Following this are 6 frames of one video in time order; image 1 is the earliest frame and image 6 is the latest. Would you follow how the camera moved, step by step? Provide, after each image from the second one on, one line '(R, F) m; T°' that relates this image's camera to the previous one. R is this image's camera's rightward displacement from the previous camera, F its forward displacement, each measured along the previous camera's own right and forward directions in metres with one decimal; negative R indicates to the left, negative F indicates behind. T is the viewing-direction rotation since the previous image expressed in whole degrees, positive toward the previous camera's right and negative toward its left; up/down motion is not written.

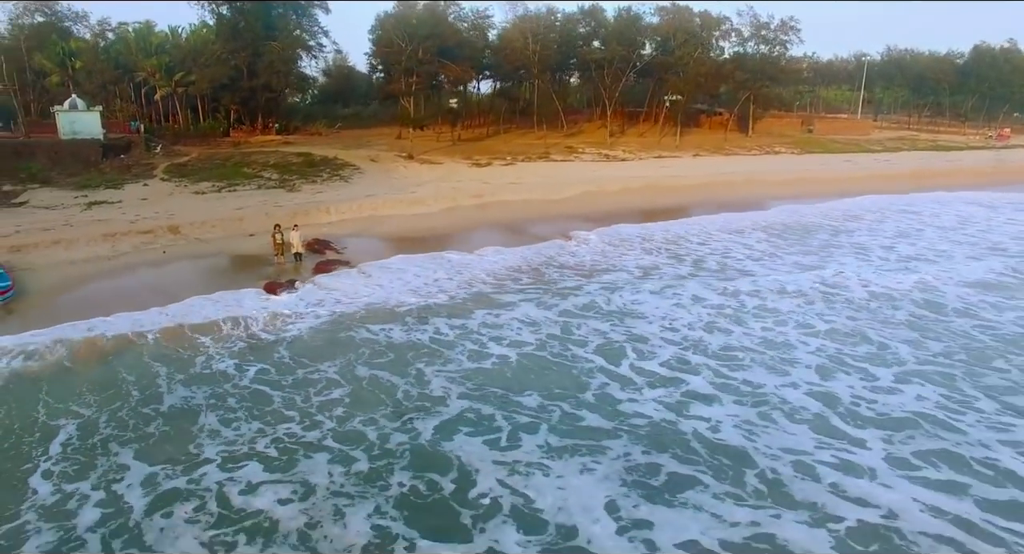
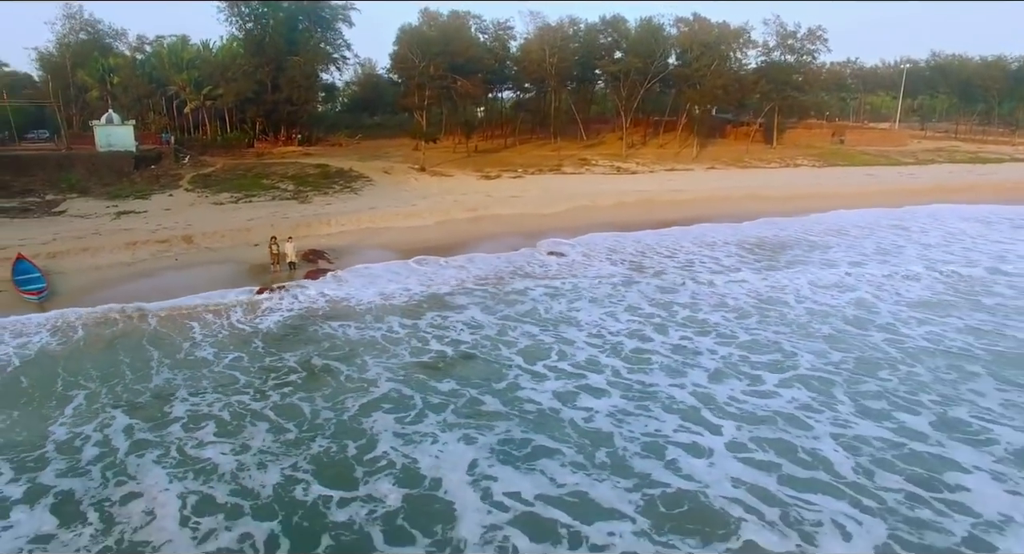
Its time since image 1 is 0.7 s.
(+1.3, -1.5) m; -3°
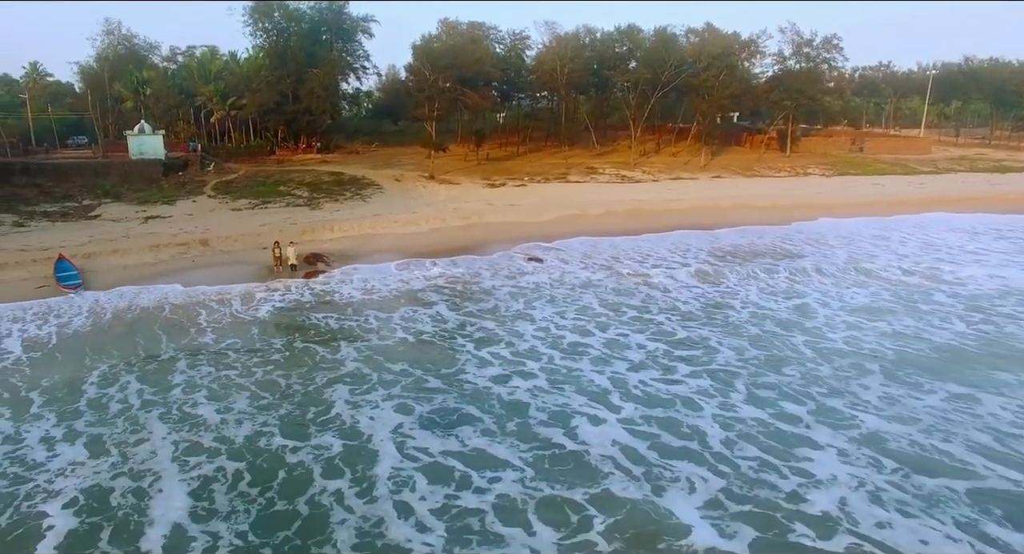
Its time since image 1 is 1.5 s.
(+1.3, -1.7) m; -2°
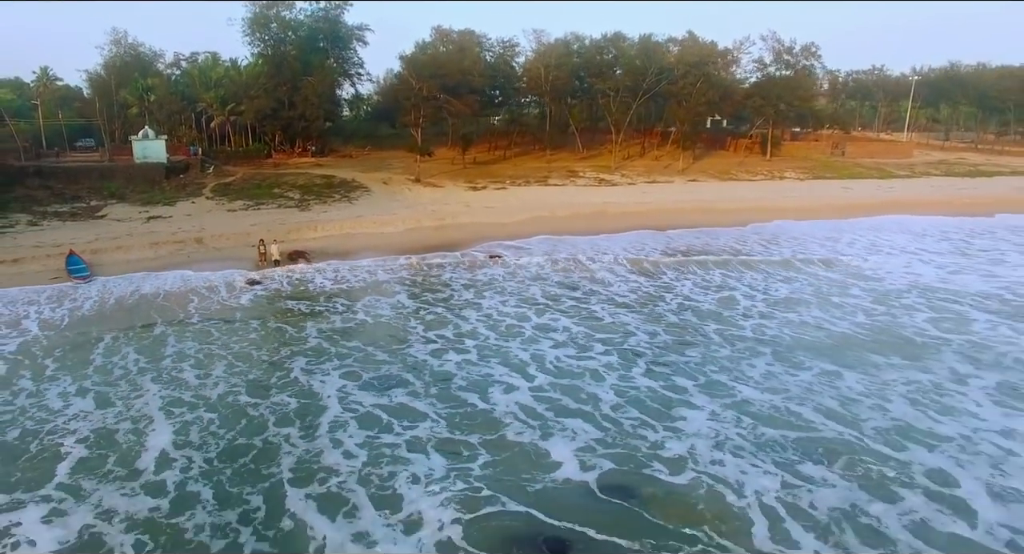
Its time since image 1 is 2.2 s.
(+1.3, -1.9) m; 0°
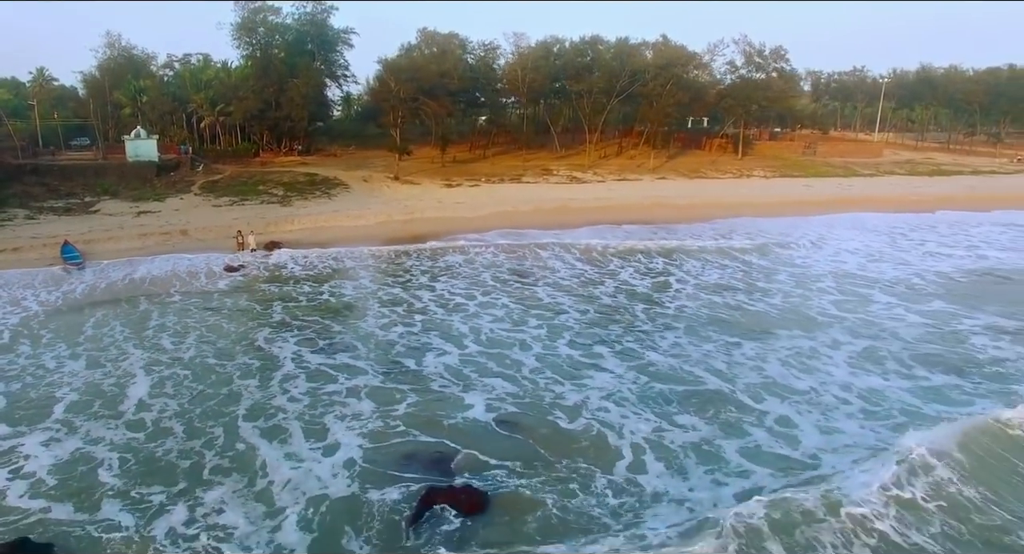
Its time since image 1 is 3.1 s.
(+1.2, -1.8) m; 0°
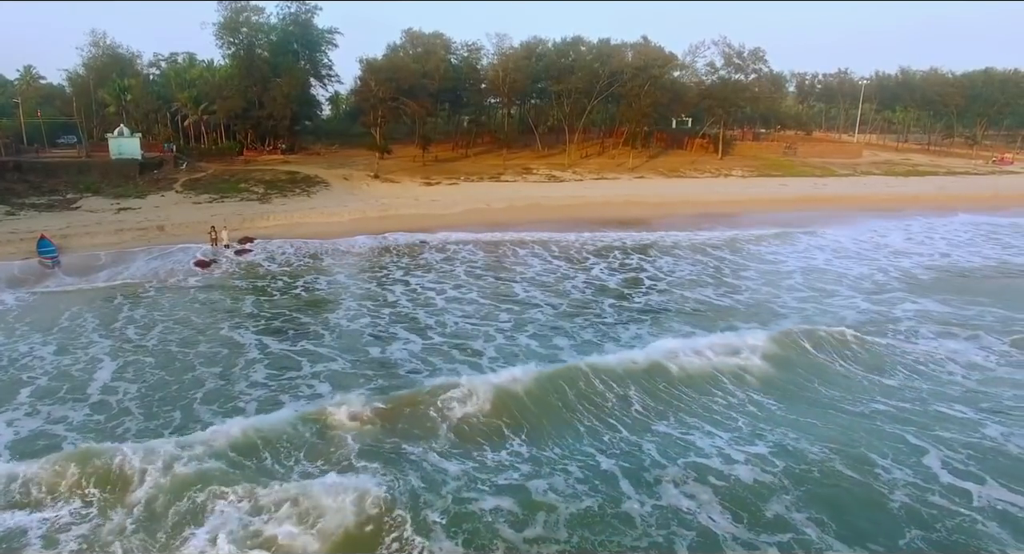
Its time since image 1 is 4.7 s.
(+0.8, -0.6) m; +1°
